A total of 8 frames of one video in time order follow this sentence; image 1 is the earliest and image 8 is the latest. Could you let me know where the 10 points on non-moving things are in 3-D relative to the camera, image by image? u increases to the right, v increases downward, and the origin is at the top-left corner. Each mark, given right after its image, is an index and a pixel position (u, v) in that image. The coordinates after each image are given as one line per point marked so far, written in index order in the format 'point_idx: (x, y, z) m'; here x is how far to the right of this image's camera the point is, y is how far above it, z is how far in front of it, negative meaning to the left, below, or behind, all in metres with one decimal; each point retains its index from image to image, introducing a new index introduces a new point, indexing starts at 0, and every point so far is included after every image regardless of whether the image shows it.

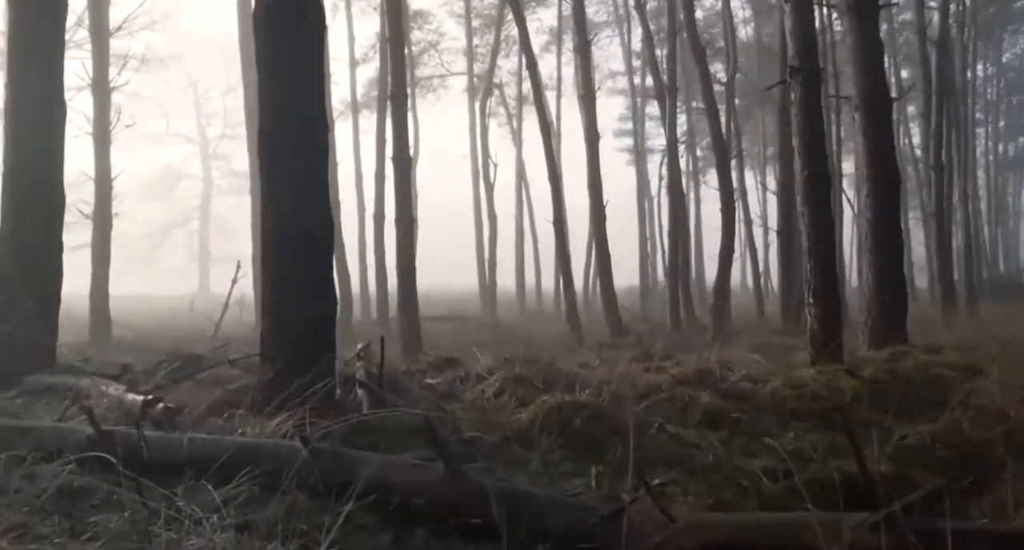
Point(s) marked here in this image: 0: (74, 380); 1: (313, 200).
0: (-3.8, -0.9, +8.1) m
1: (-1.5, +0.6, +6.9) m
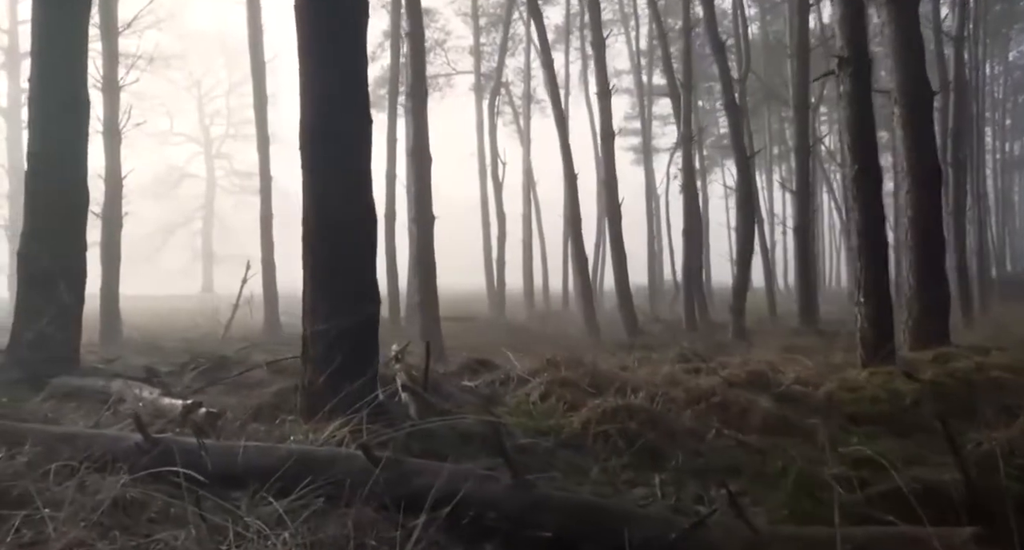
0: (-3.4, -0.9, +7.9) m
1: (-1.1, +0.6, +6.7) m
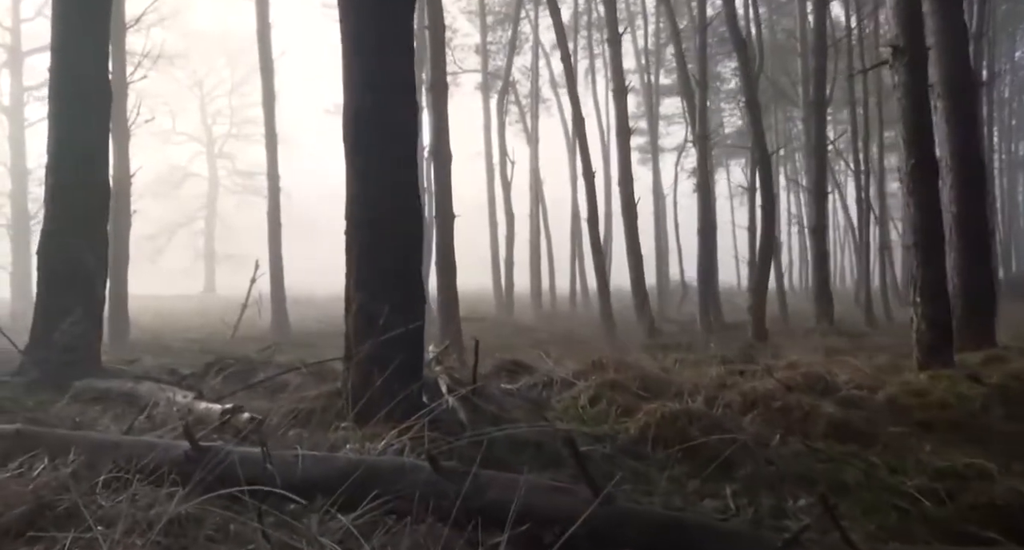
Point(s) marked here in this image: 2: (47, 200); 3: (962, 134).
0: (-3.1, -0.9, +7.5) m
1: (-0.7, +0.6, +6.3) m
2: (-4.5, +0.7, +9.0) m
3: (+5.2, +1.6, +10.8) m
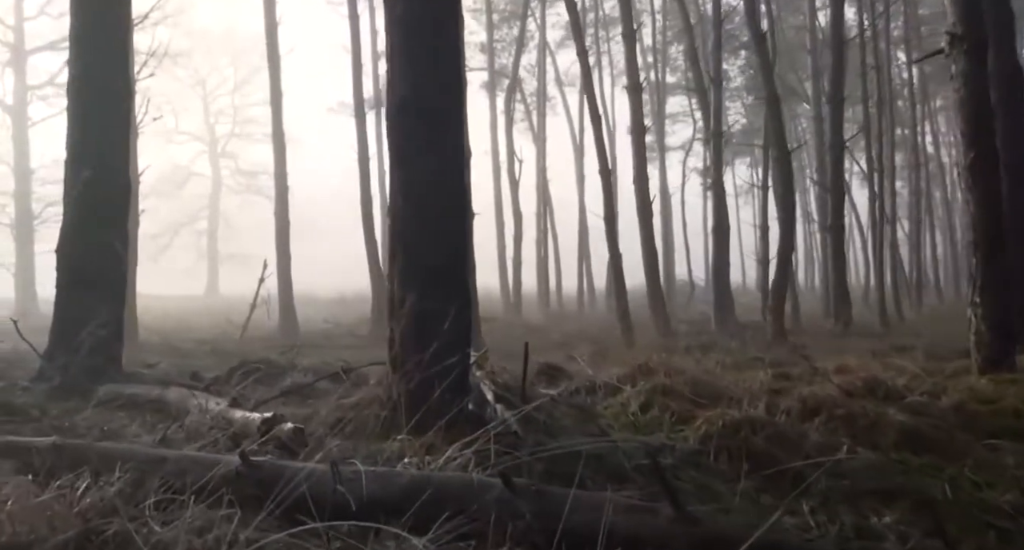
0: (-2.7, -0.9, +7.2) m
1: (-0.4, +0.6, +6.0) m
2: (-4.2, +0.7, +8.7) m
3: (+5.6, +1.6, +10.5) m
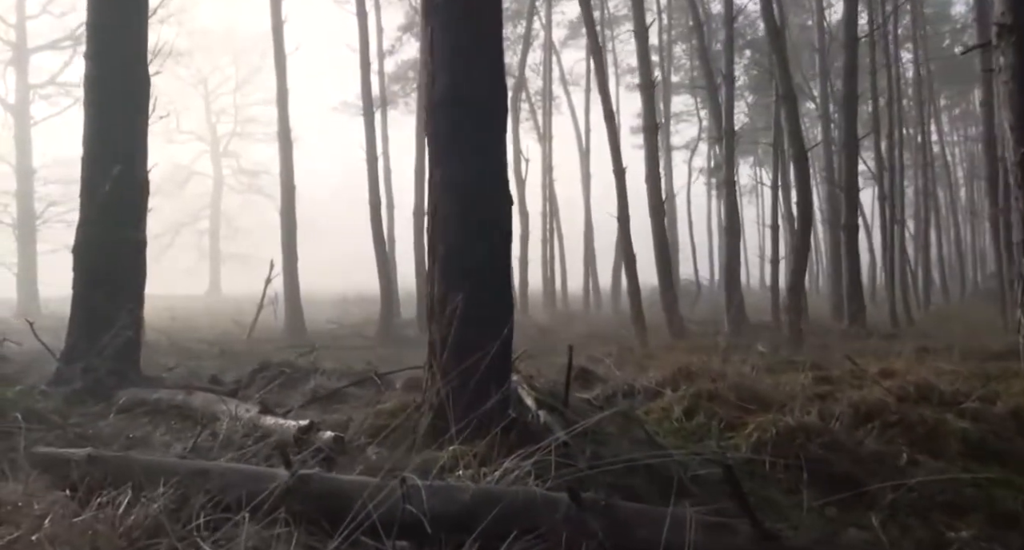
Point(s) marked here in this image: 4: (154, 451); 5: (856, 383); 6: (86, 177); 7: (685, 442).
0: (-2.4, -0.9, +6.9) m
1: (-0.1, +0.6, +5.7) m
2: (-3.9, +0.7, +8.4) m
3: (+5.9, +1.6, +10.2) m
4: (-2.1, -1.1, +5.6) m
5: (+2.8, -0.9, +7.7) m
6: (-3.9, +0.9, +8.4) m
7: (+1.1, -1.1, +5.9) m
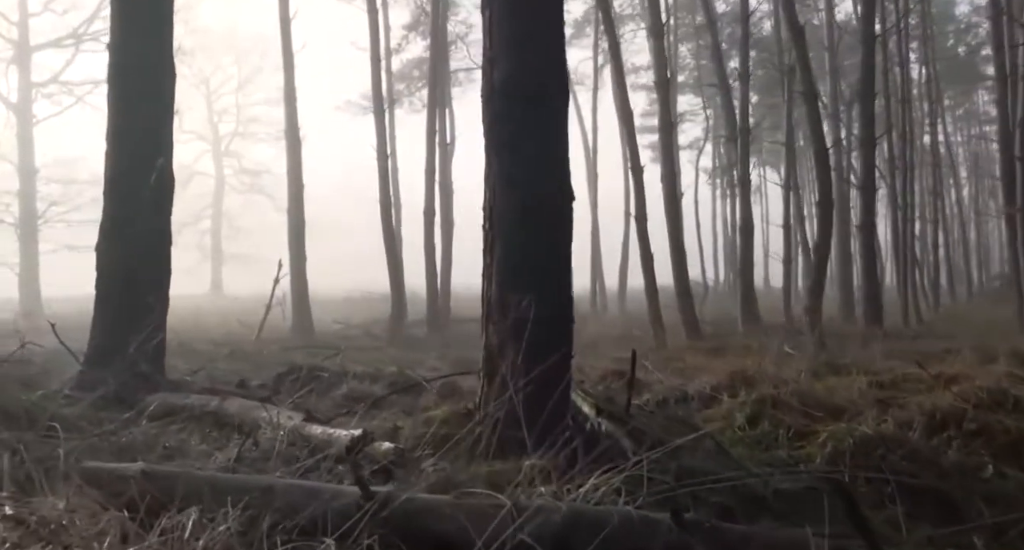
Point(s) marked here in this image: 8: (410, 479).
0: (-2.1, -0.9, +6.6) m
1: (+0.2, +0.6, +5.4) m
2: (-3.5, +0.7, +8.1) m
3: (+6.2, +1.6, +9.9) m
4: (-1.8, -1.1, +5.3) m
5: (+3.2, -0.9, +7.3) m
6: (-3.5, +0.9, +8.1) m
7: (+1.5, -1.1, +5.6) m
8: (-0.5, -1.0, +4.4) m
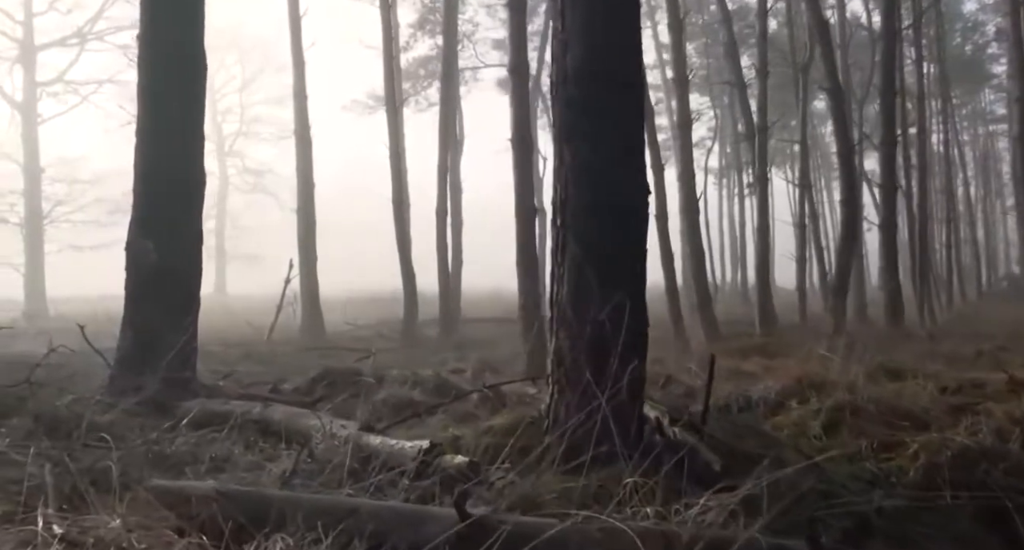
0: (-1.7, -0.9, +6.3) m
1: (+0.6, +0.6, +5.1) m
2: (-3.1, +0.7, +7.7) m
3: (+6.6, +1.6, +9.5) m
4: (-1.4, -1.1, +4.9) m
5: (+3.6, -0.9, +7.0) m
6: (-3.1, +0.9, +7.7) m
7: (+1.9, -1.1, +5.3) m
8: (-0.1, -1.0, +4.1) m
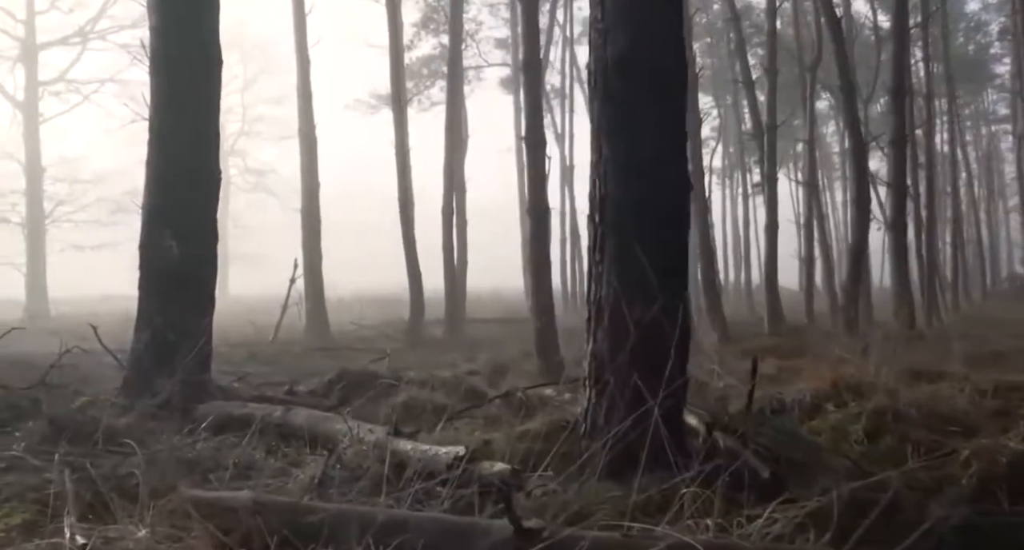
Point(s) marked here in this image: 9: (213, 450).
0: (-1.5, -0.9, +6.1) m
1: (+0.8, +0.6, +4.9) m
2: (-2.9, +0.7, +7.5) m
3: (+6.8, +1.6, +9.3) m
4: (-1.2, -1.1, +4.7) m
5: (+3.8, -0.9, +6.8) m
6: (-2.9, +0.9, +7.6) m
7: (+2.1, -1.1, +5.1) m
8: (+0.1, -1.0, +3.9) m
9: (-1.7, -1.0, +5.4) m
